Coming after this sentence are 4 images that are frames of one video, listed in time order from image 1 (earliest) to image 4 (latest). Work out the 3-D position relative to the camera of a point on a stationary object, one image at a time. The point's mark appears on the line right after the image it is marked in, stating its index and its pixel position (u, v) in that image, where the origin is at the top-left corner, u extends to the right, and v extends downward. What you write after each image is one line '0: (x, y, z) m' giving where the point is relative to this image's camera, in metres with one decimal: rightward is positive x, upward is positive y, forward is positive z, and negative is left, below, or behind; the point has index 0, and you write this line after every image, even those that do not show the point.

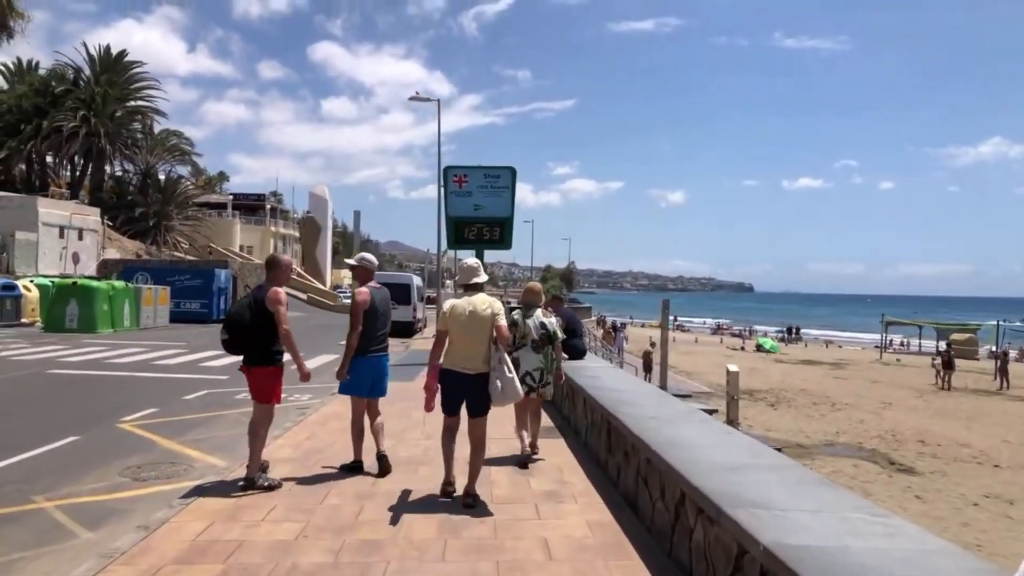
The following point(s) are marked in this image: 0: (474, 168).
0: (-0.9, +2.9, +18.9) m
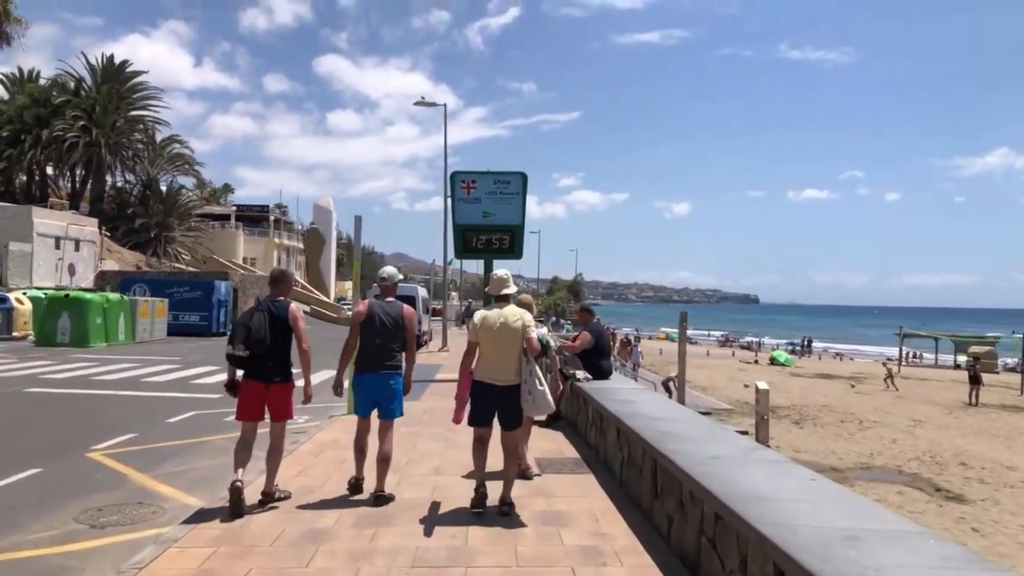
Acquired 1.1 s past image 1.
0: (-0.7, +2.6, +17.8) m
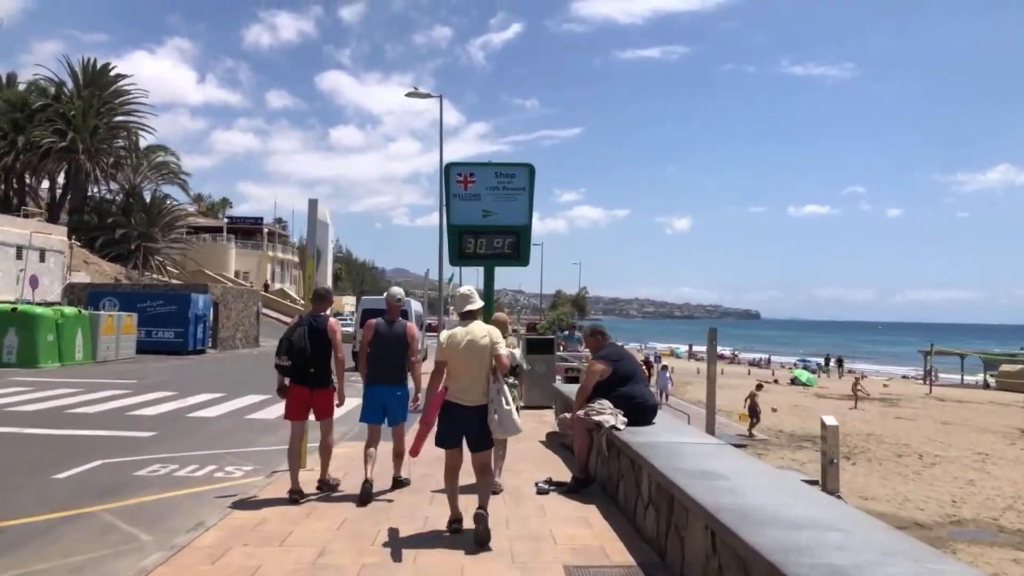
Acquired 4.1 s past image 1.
0: (-0.6, +2.4, +15.0) m
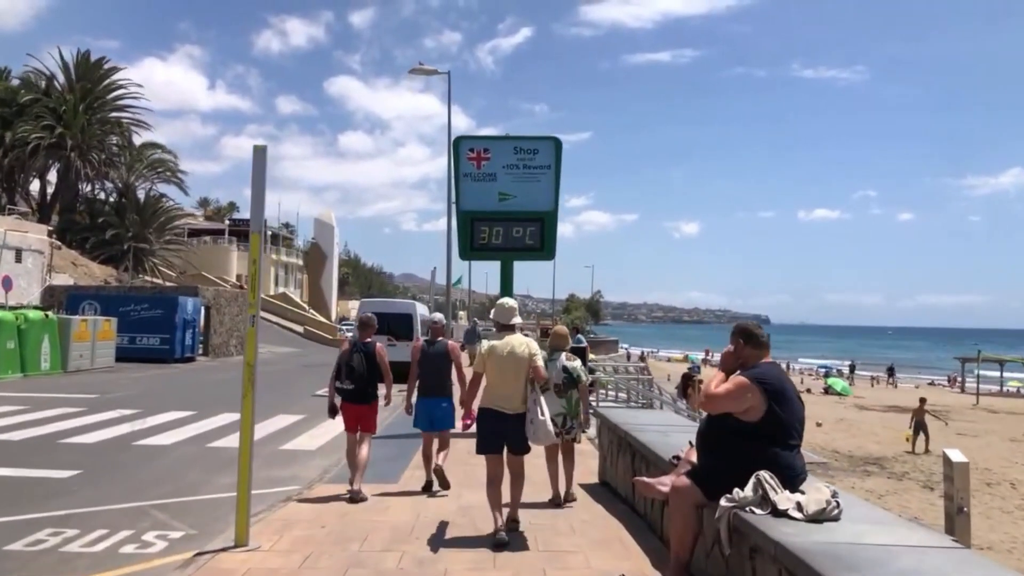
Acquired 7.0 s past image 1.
0: (-0.2, +2.4, +12.4) m
